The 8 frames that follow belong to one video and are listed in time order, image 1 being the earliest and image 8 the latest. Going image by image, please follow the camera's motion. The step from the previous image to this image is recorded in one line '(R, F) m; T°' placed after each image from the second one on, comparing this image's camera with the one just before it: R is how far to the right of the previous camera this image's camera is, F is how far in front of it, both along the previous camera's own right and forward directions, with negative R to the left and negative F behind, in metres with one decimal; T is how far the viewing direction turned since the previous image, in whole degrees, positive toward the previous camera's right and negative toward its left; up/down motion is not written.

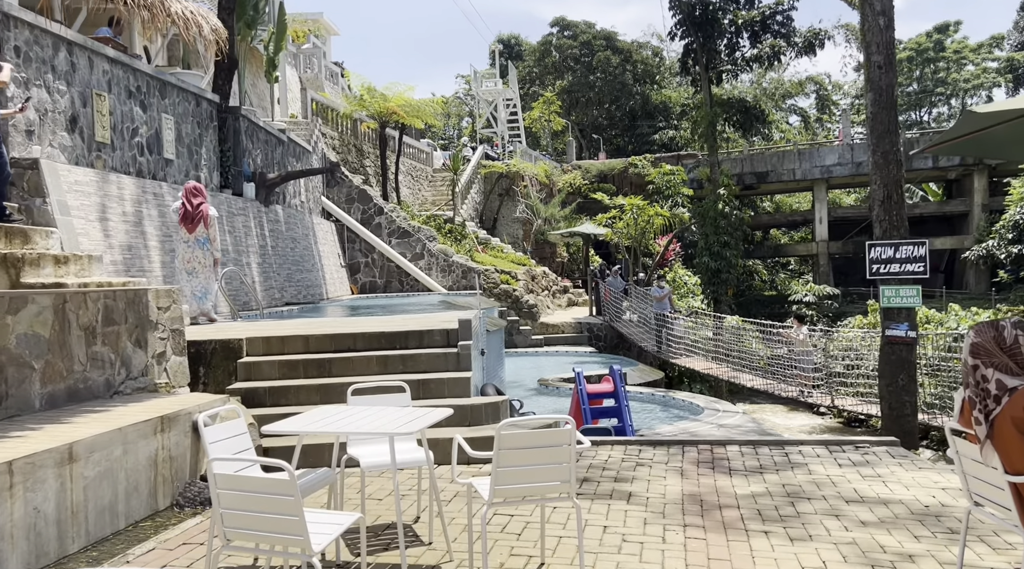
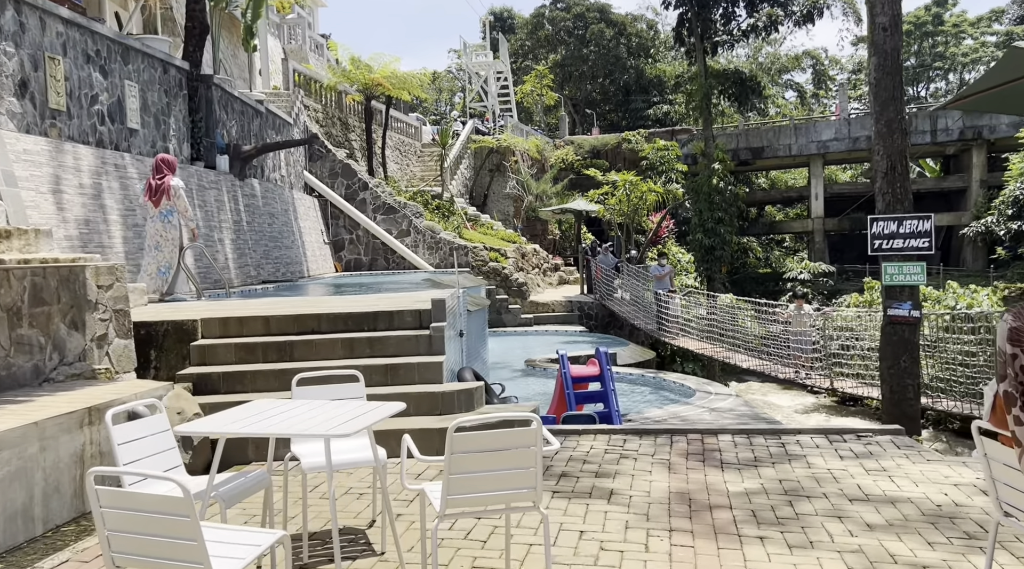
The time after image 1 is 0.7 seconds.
(+0.1, +0.5) m; 0°
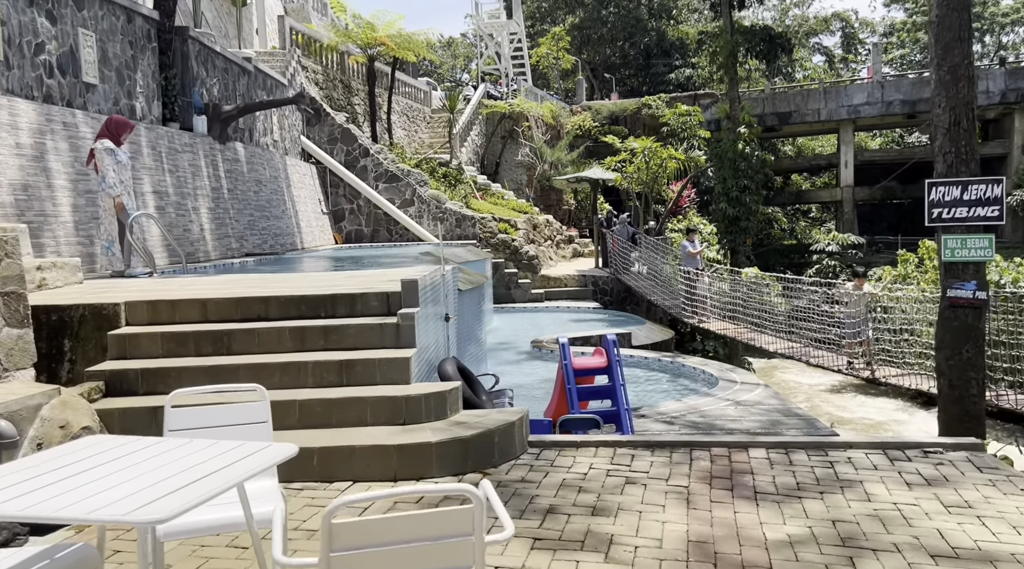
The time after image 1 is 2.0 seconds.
(+0.2, +1.2) m; -1°
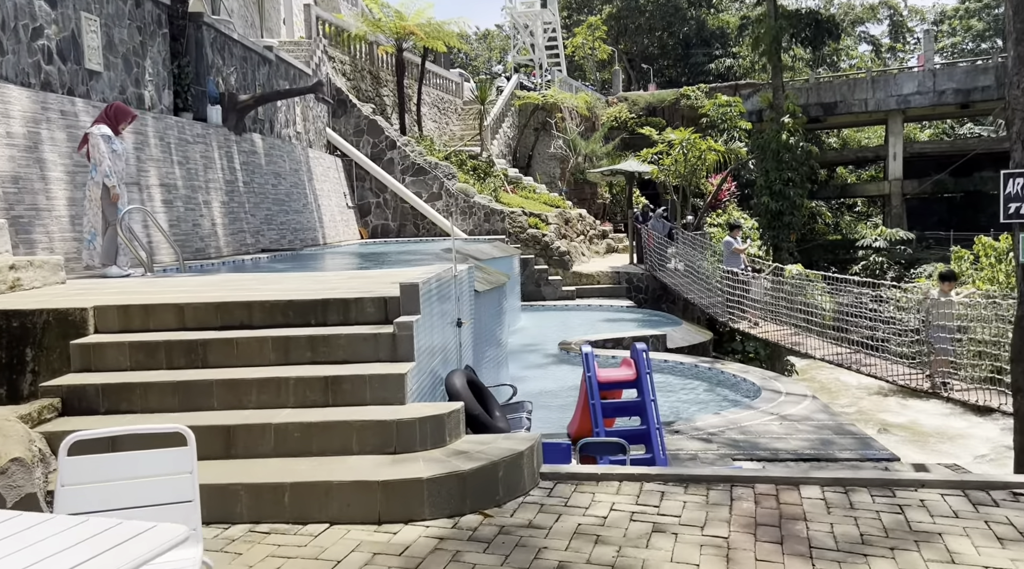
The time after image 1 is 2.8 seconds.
(+0.1, +0.7) m; -3°
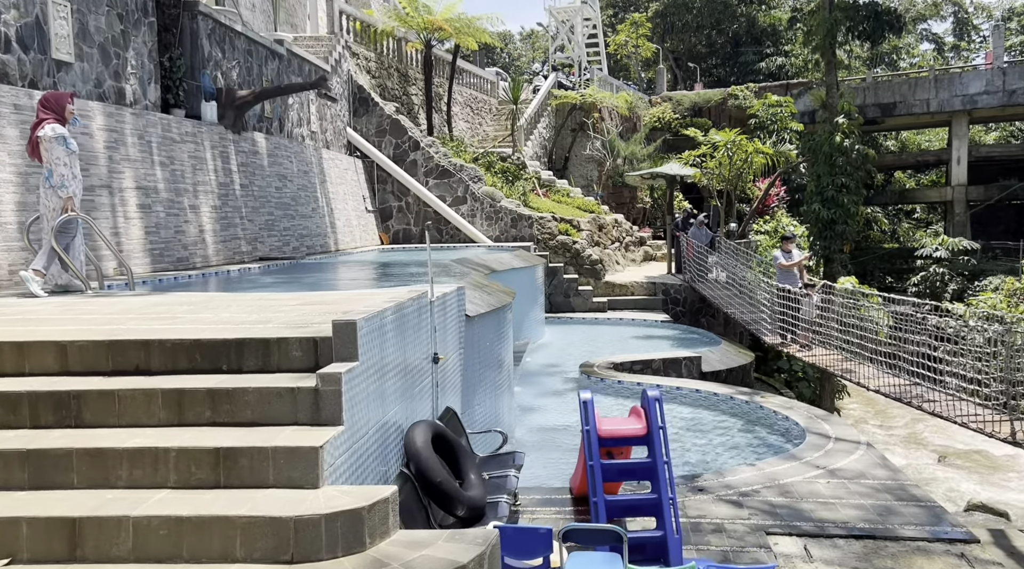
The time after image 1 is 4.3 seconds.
(+0.4, +1.1) m; -3°
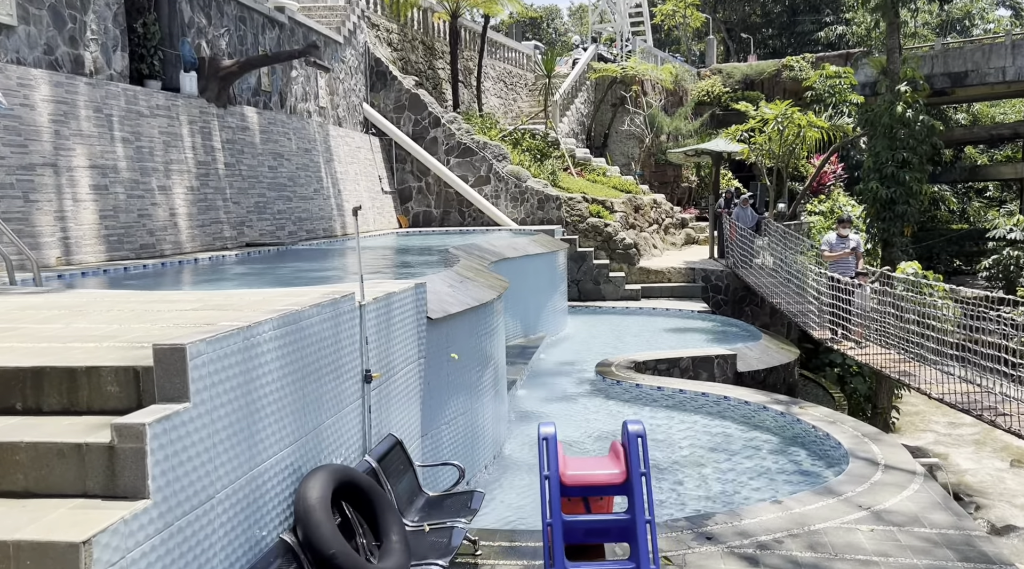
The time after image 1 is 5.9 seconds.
(+0.5, +1.1) m; -4°
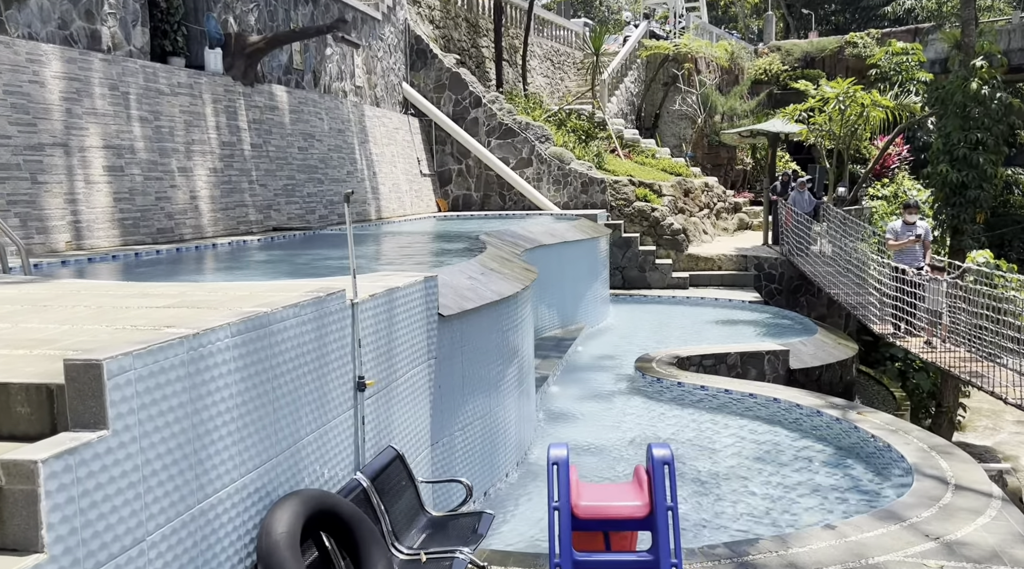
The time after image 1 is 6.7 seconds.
(+0.2, +0.5) m; -4°
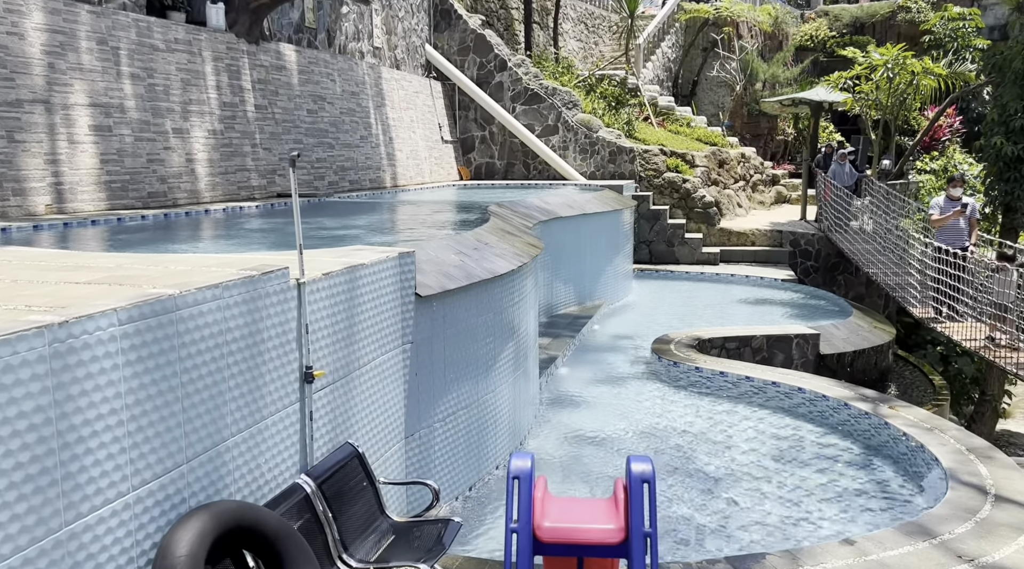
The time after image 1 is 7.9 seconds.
(+0.3, +0.5) m; -3°
